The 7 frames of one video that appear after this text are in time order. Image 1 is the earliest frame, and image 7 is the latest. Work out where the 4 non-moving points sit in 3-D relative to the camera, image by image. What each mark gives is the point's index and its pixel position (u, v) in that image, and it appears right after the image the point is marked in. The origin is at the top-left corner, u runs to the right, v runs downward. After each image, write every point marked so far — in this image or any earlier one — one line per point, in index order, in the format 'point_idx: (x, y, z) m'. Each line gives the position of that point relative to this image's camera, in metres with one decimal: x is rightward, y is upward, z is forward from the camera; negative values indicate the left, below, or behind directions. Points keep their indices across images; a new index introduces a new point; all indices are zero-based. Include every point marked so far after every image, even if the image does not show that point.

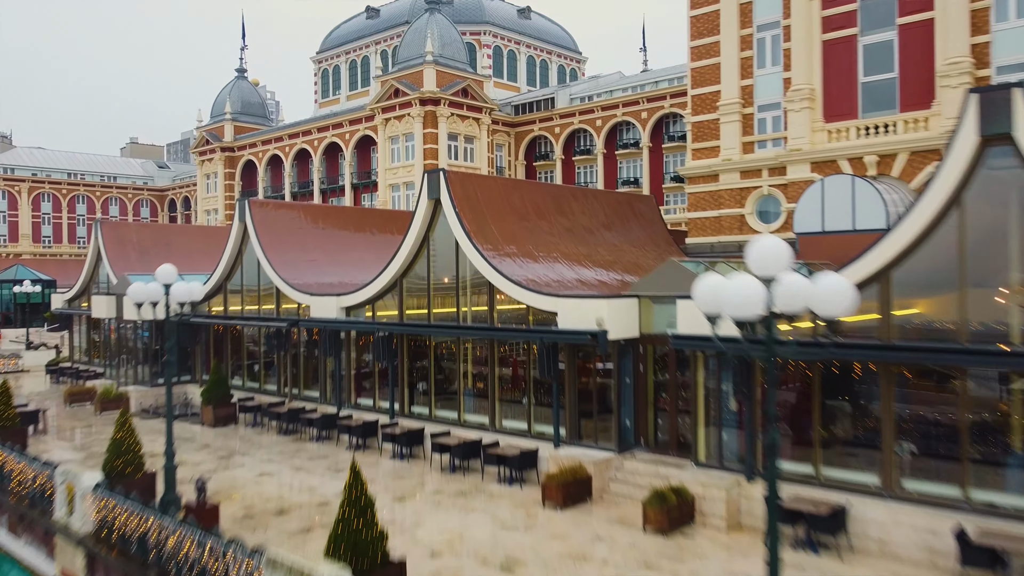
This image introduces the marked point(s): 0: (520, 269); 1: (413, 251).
0: (+0.2, +0.4, +17.1) m
1: (-2.4, +0.9, +19.2) m
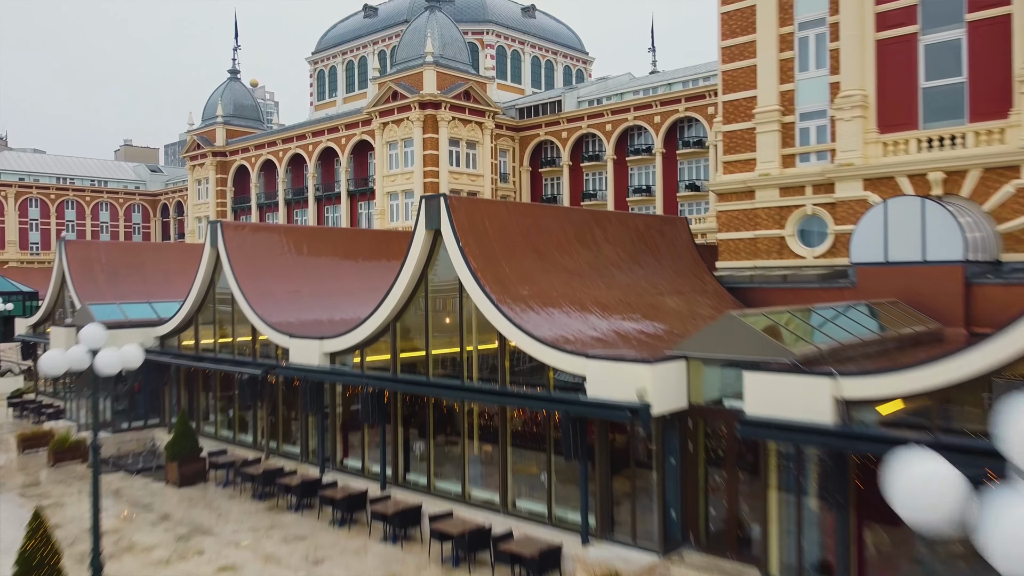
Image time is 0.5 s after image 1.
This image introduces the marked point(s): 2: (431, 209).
0: (+0.5, -0.5, +14.0) m
1: (-2.1, -0.1, +16.2) m
2: (-1.5, +1.5, +15.1) m
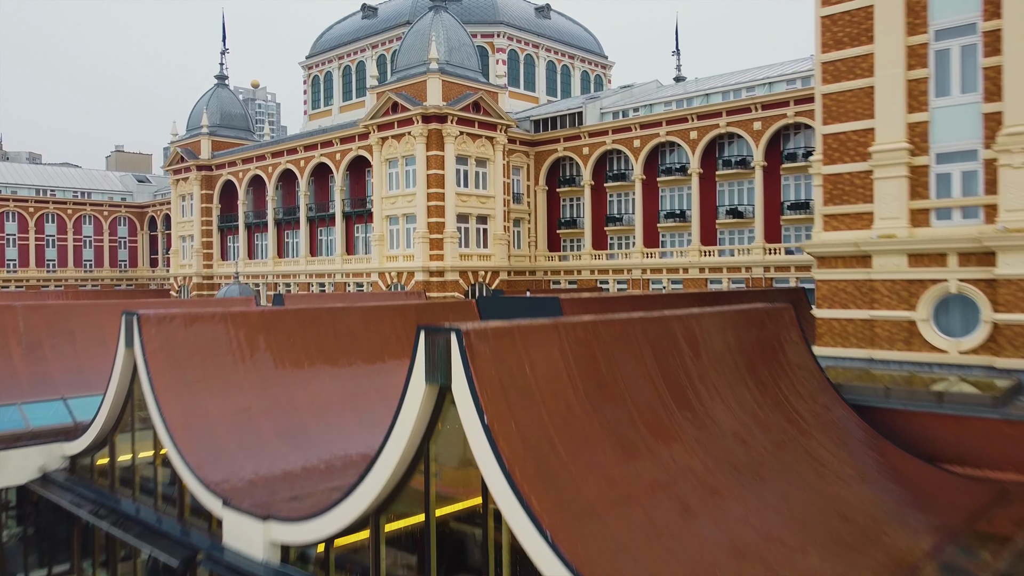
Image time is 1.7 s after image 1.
0: (+1.1, -2.8, +7.9) m
1: (-1.4, -2.3, +10.1) m
2: (-0.9, -0.7, +9.0) m
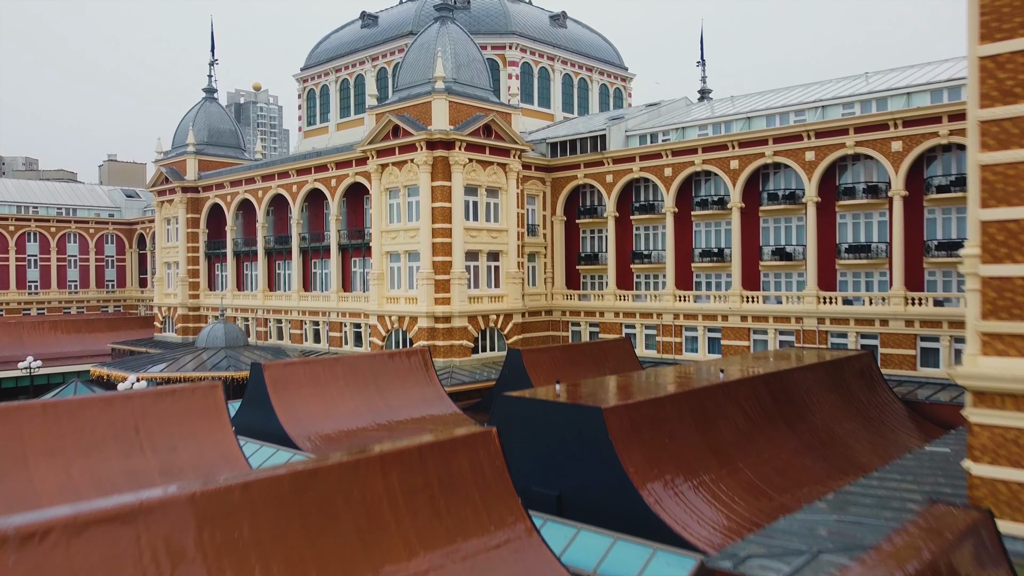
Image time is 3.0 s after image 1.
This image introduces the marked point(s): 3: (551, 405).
0: (+1.7, -5.2, +2.7) m
1: (-0.9, -4.7, +4.9) m
2: (-0.3, -3.2, +3.8) m
3: (+0.9, -2.8, +19.2) m
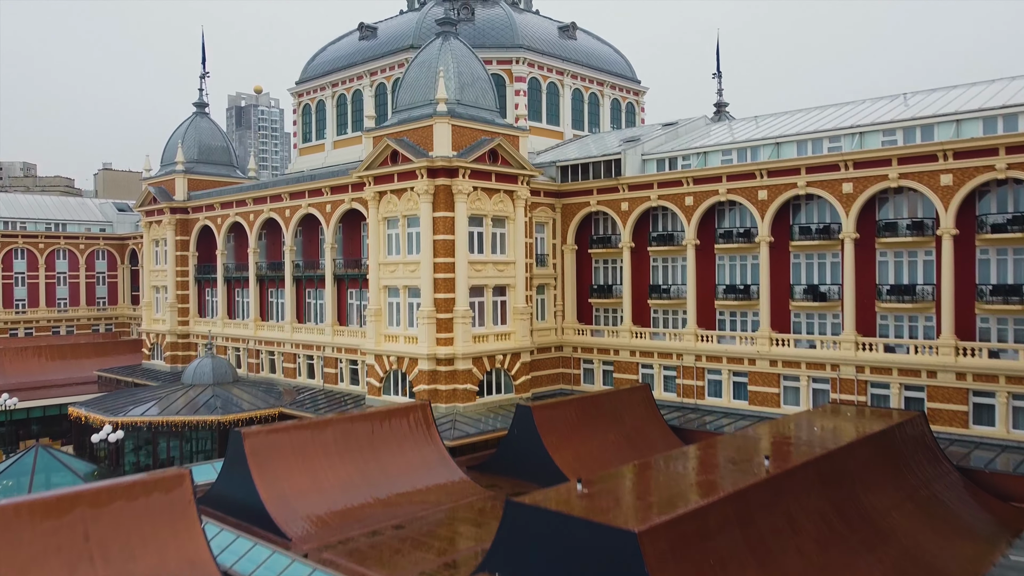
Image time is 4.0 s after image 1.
0: (+1.9, -7.1, -0.4) m
1: (-0.6, -6.7, +1.8) m
2: (-0.1, -5.1, +0.7) m
3: (+1.2, -4.7, +16.0) m
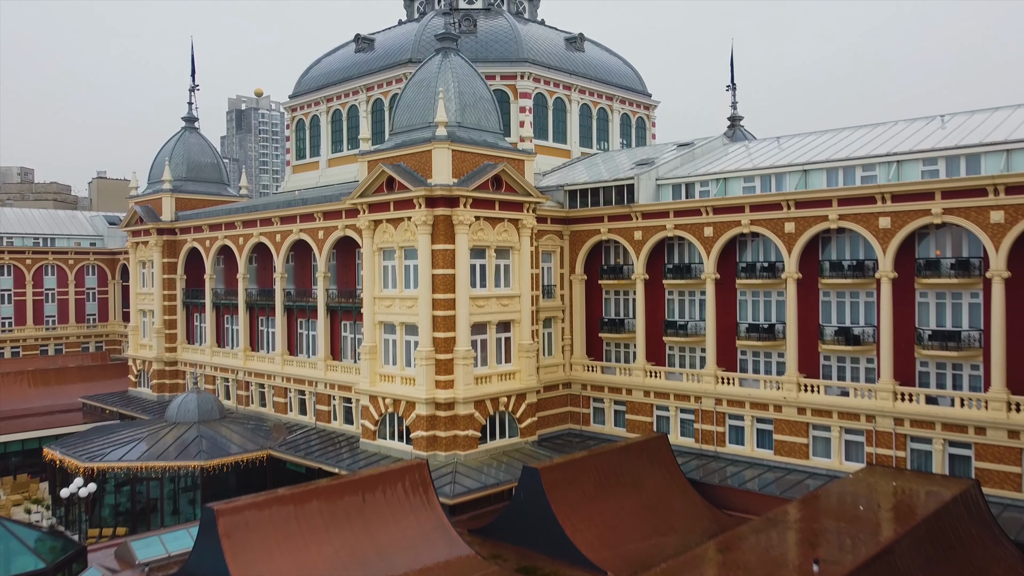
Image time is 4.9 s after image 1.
0: (+2.0, -8.8, -3.3) m
1: (-0.5, -8.4, -1.1) m
2: (0.0, -6.8, -2.1) m
3: (+1.3, -6.4, +13.2) m
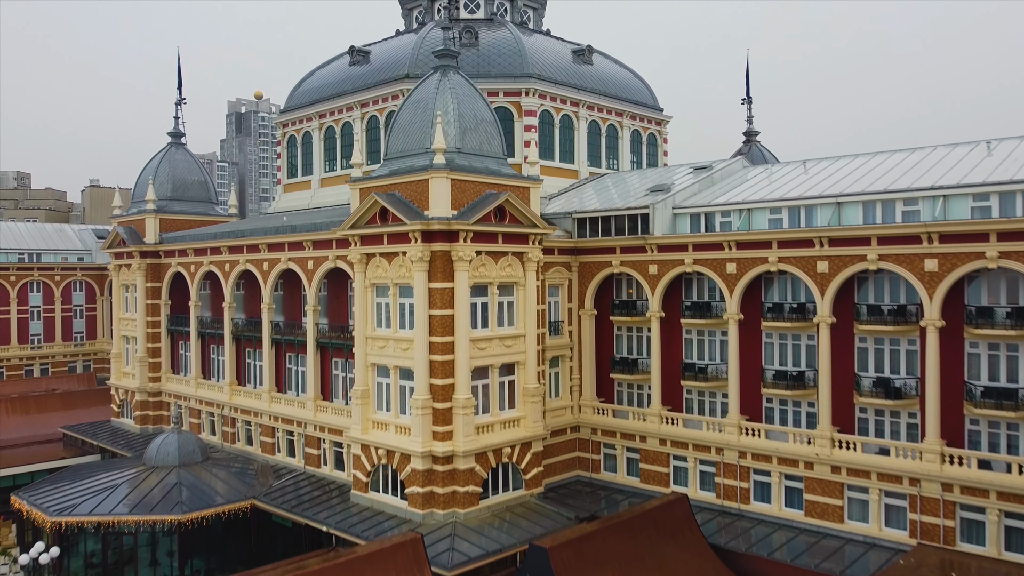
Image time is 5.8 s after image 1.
0: (+2.1, -10.6, -6.3) m
1: (-0.5, -10.1, -4.1) m
2: (+0.1, -8.5, -5.2) m
3: (+1.5, -8.1, +10.2) m
